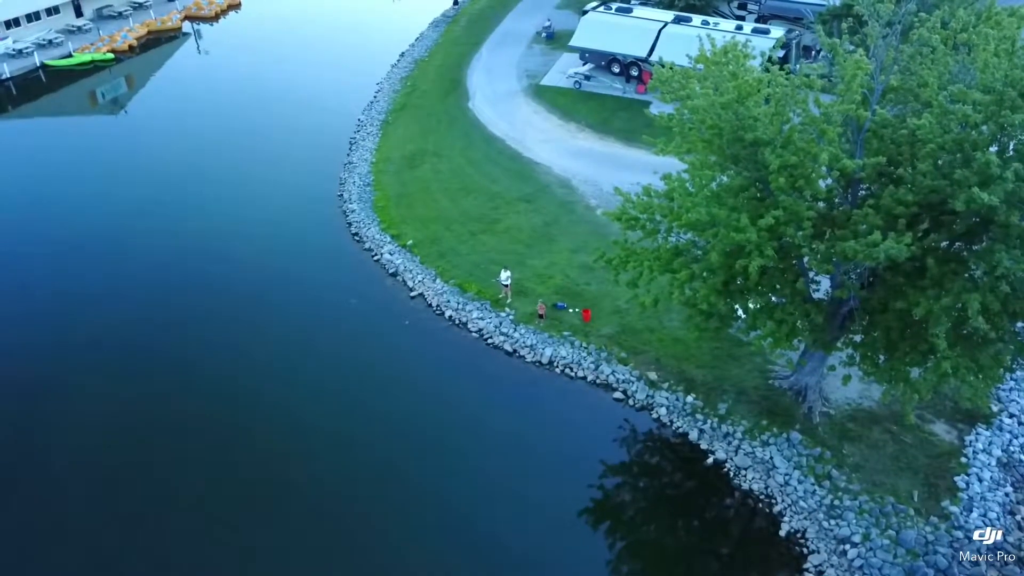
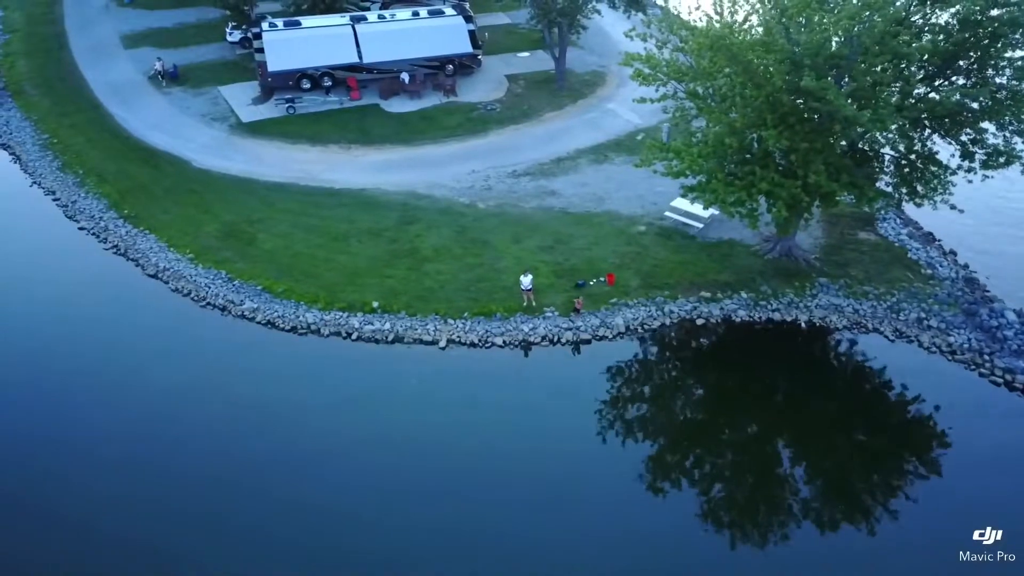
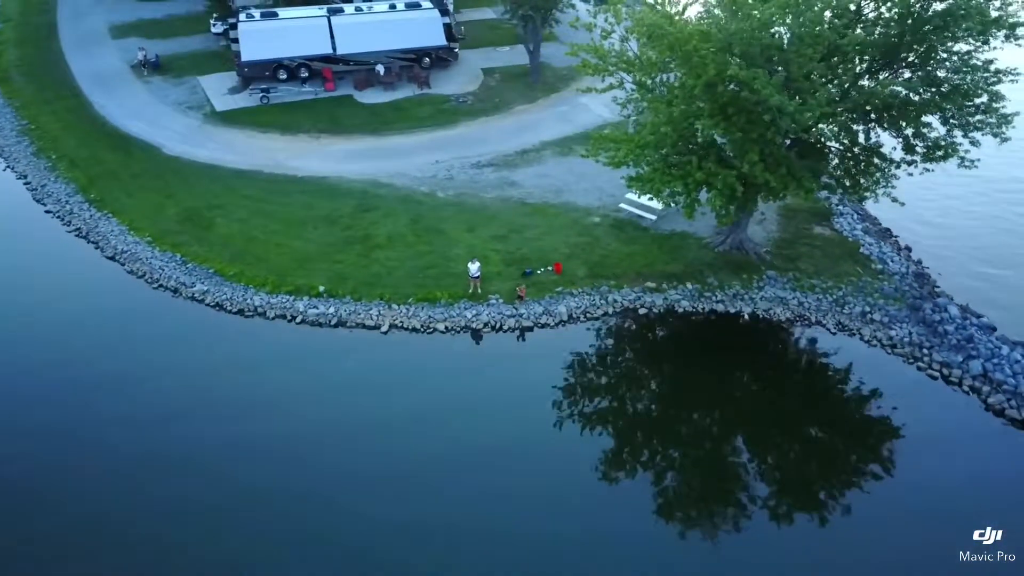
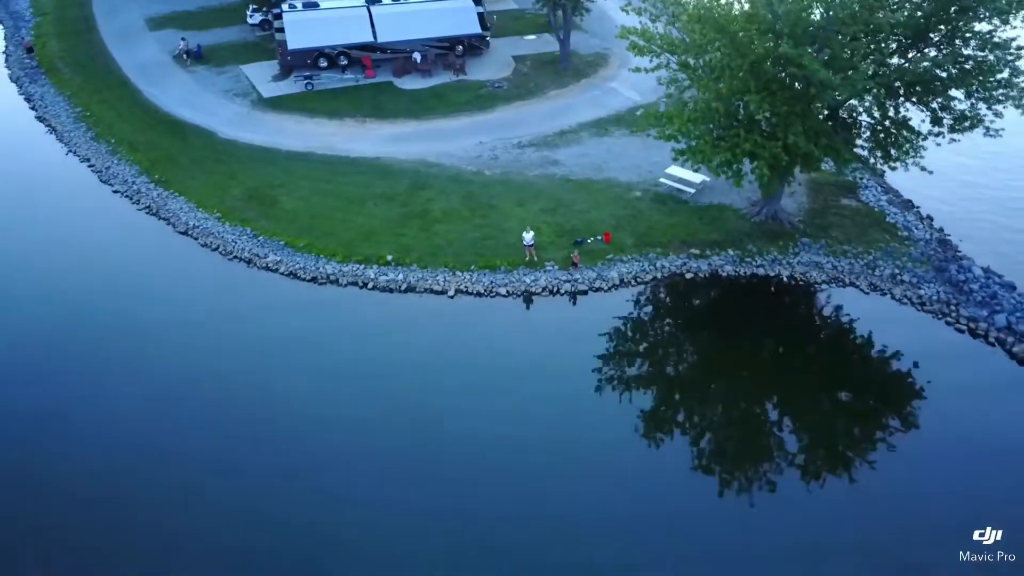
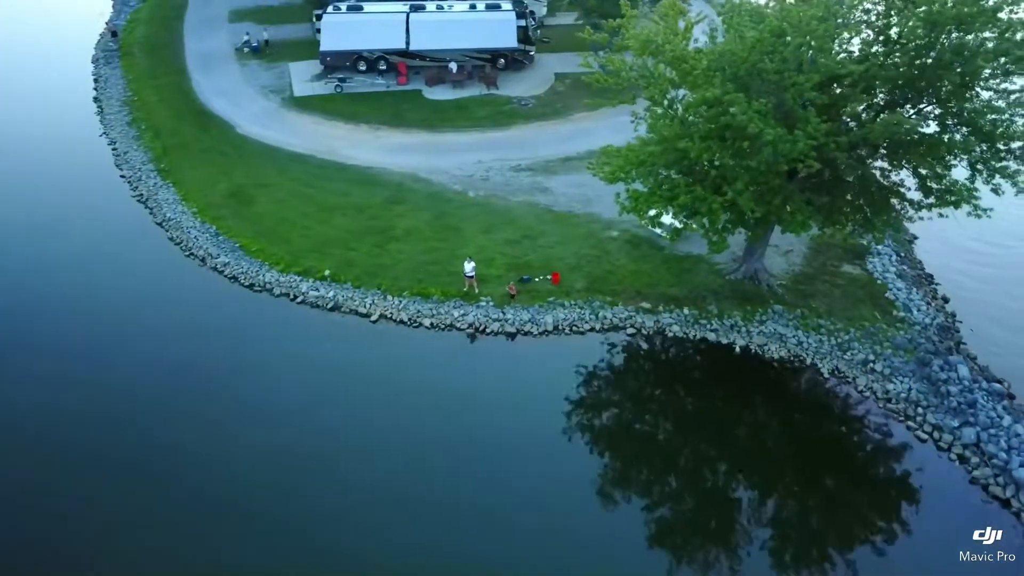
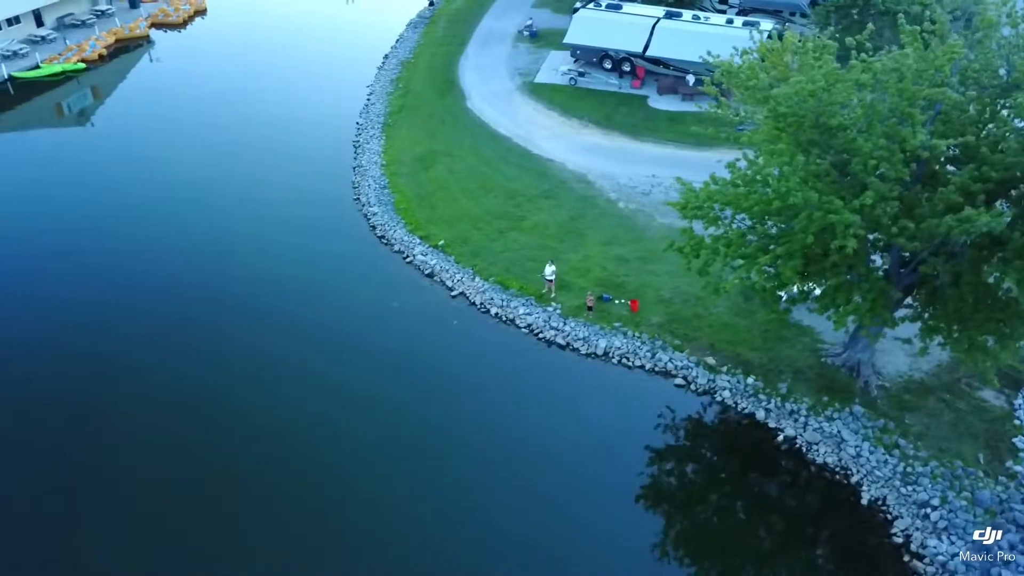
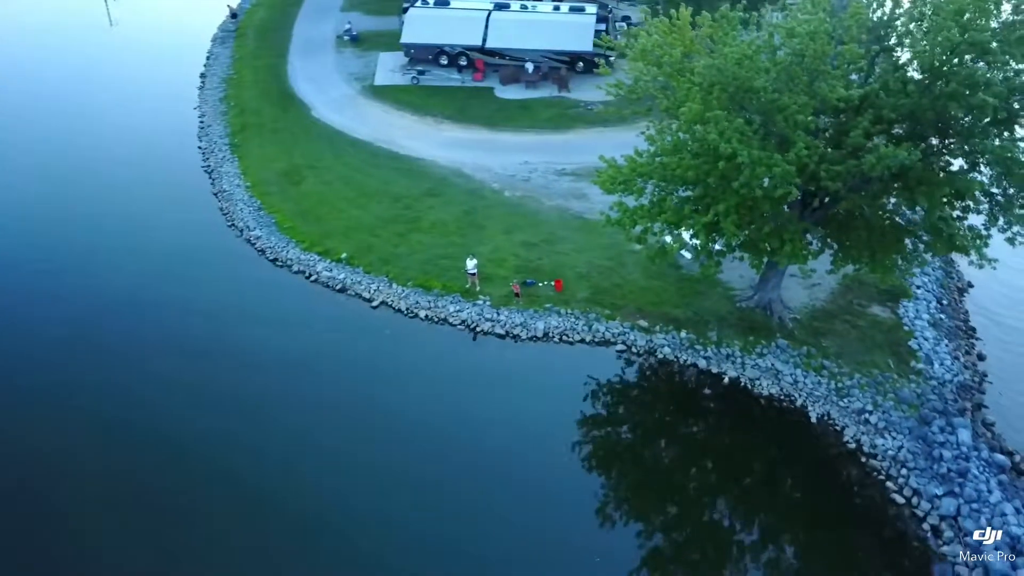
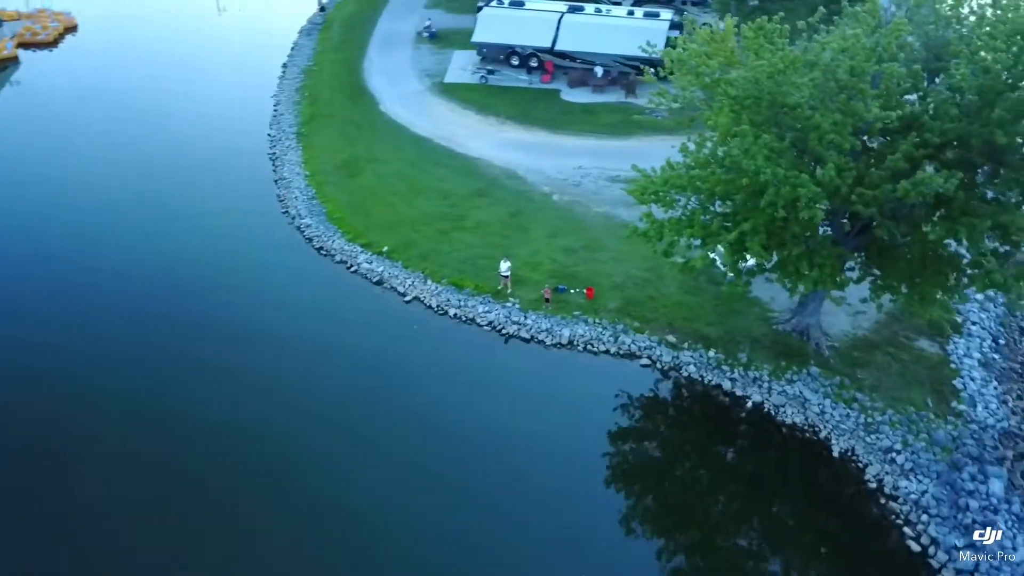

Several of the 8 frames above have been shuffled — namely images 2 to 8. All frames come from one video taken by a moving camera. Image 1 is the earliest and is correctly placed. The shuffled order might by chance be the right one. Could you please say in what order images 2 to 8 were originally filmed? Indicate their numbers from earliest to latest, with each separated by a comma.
6, 8, 7, 5, 3, 2, 4
